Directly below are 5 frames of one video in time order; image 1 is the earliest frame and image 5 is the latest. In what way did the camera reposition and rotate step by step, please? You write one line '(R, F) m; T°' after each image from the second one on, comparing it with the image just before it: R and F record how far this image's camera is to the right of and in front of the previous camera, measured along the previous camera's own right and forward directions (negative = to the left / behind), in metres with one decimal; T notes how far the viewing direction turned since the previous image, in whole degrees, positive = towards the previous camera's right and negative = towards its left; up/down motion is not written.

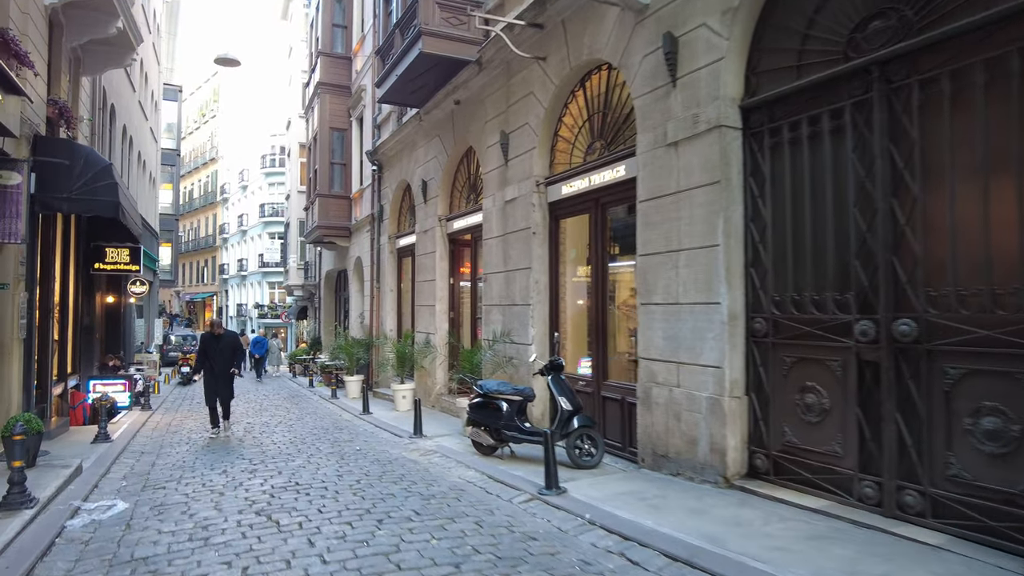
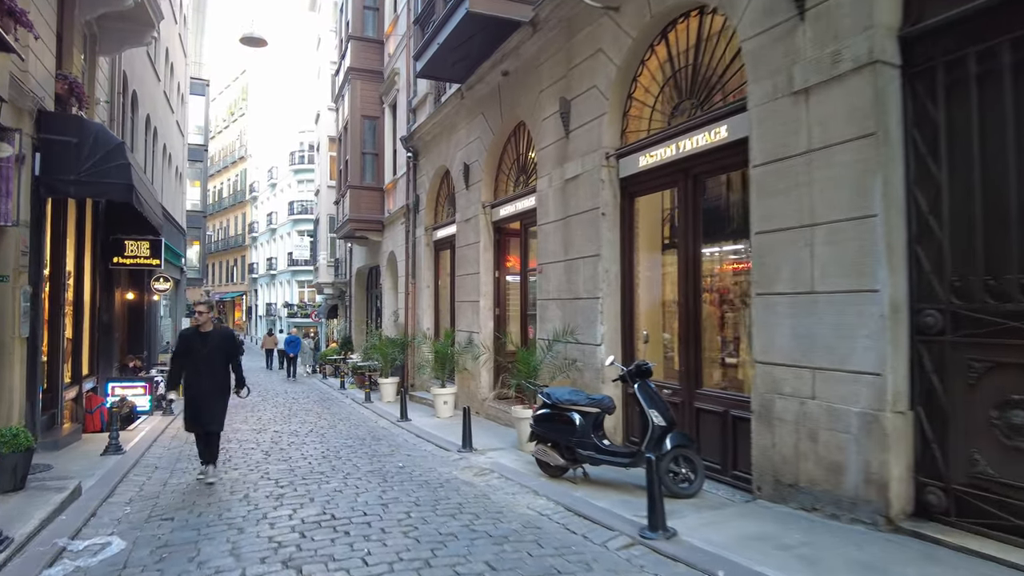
(-0.5, +1.4) m; -2°
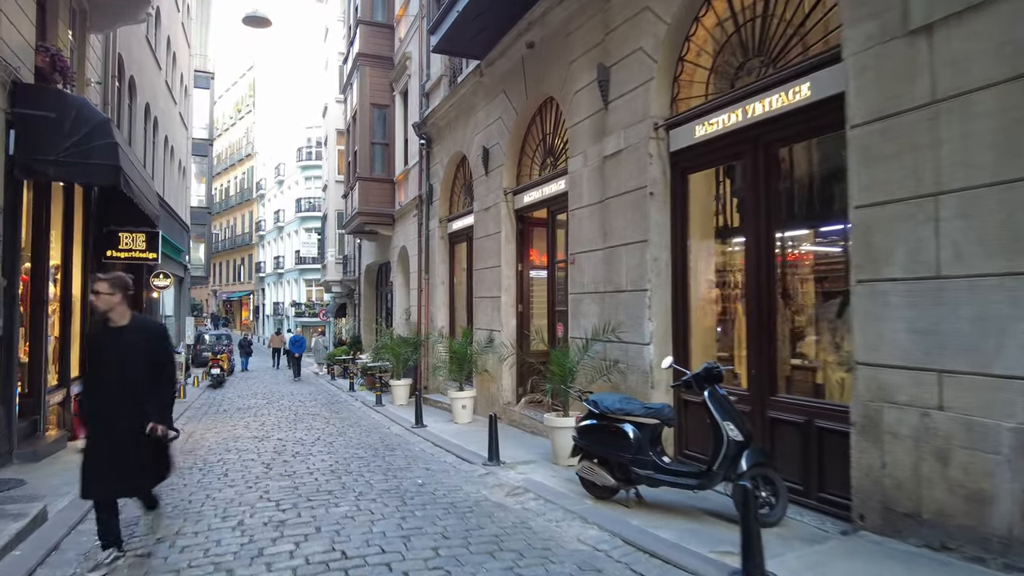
(-0.3, +1.1) m; -1°
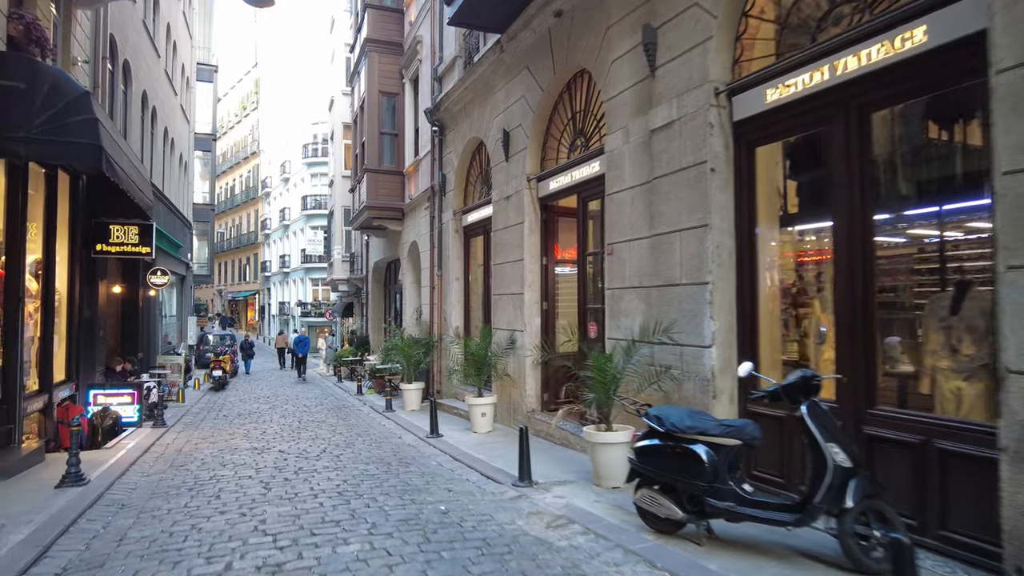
(-0.3, +1.1) m; 0°
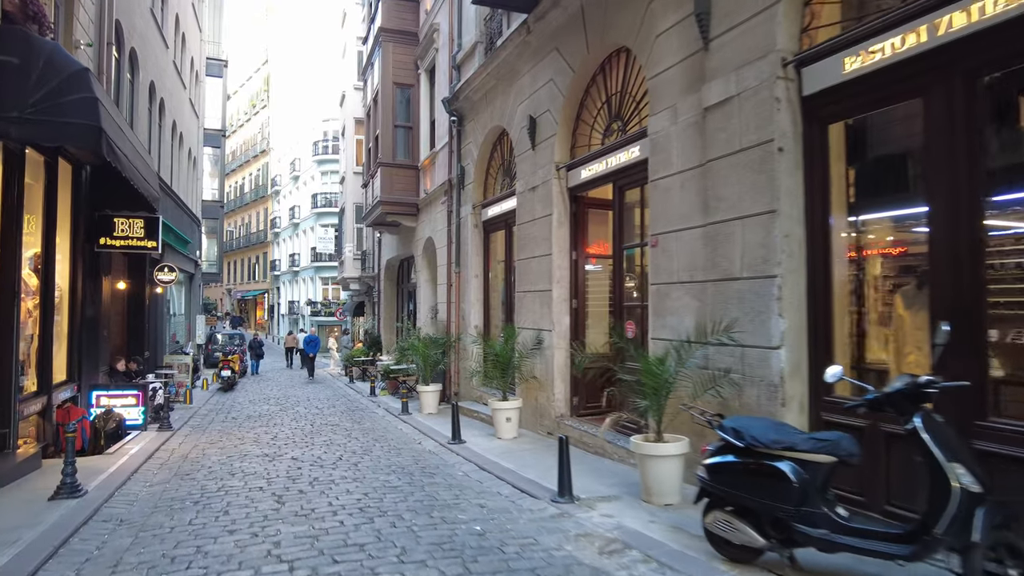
(-0.3, +0.7) m; -1°
